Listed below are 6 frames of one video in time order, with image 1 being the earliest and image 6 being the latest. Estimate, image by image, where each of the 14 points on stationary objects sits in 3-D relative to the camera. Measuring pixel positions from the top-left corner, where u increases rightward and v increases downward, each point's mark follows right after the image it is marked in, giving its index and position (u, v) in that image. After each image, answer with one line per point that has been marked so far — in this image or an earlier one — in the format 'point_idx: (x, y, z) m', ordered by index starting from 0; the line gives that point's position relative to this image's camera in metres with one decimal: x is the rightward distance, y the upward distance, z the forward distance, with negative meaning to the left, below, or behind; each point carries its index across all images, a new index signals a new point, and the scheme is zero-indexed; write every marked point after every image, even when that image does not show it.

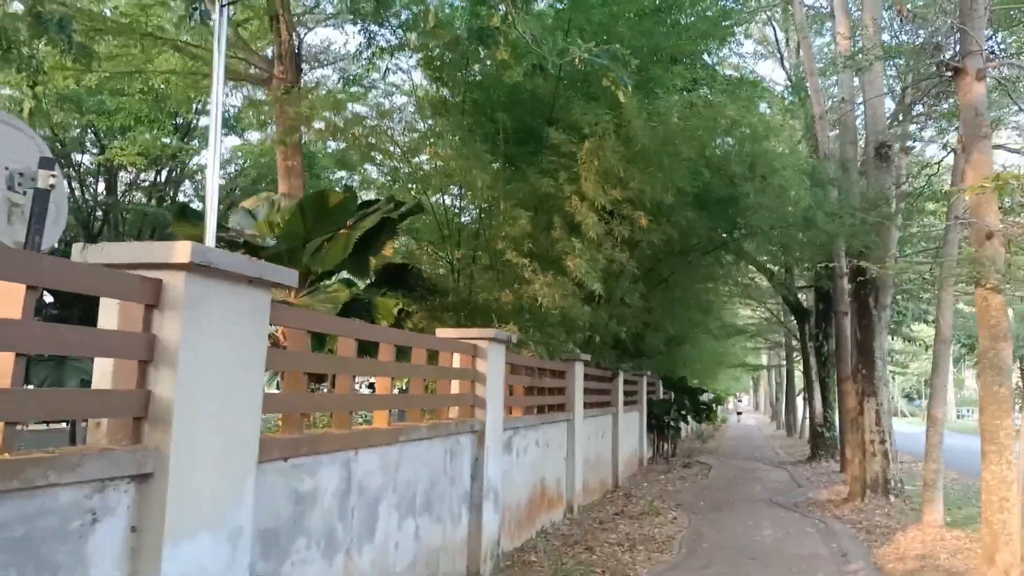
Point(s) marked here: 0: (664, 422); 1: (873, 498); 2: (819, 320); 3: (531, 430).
0: (+2.8, -2.5, +16.1) m
1: (+4.1, -2.4, +10.0) m
2: (+5.7, -0.6, +16.2) m
3: (+0.2, -1.1, +7.0) m
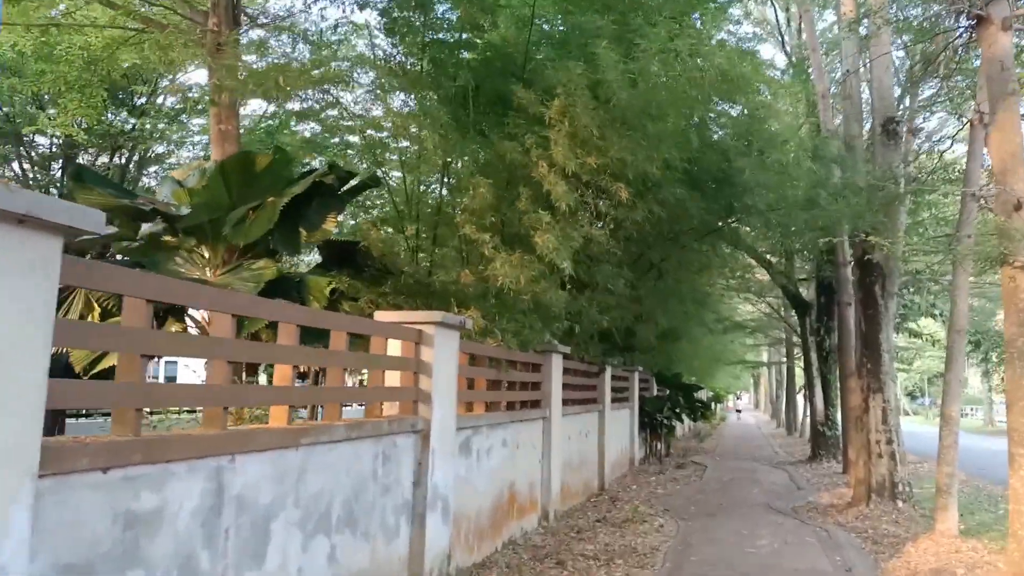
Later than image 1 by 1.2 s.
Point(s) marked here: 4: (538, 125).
0: (+2.5, -2.3, +15.3) m
1: (+3.9, -2.3, +9.2) m
2: (+5.4, -0.4, +15.4) m
3: (-0.1, -1.0, +6.2) m
4: (+0.2, +1.1, +6.0) m
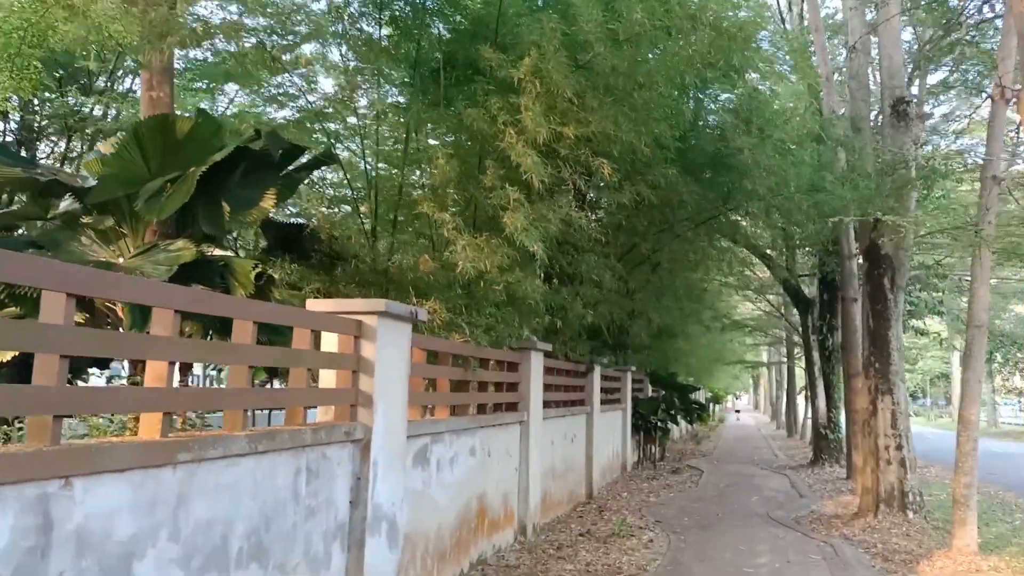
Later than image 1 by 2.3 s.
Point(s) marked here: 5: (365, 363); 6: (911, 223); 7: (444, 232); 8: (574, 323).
0: (+2.3, -2.2, +14.6) m
1: (+3.6, -2.2, +8.5) m
2: (+5.2, -0.4, +14.7) m
3: (-0.3, -0.9, +5.5) m
4: (0.0, +1.2, +5.3) m
5: (-0.7, -0.3, +3.9) m
6: (+3.8, +0.6, +8.4) m
7: (-0.4, +0.3, +5.0) m
8: (+0.6, -0.3, +8.3) m
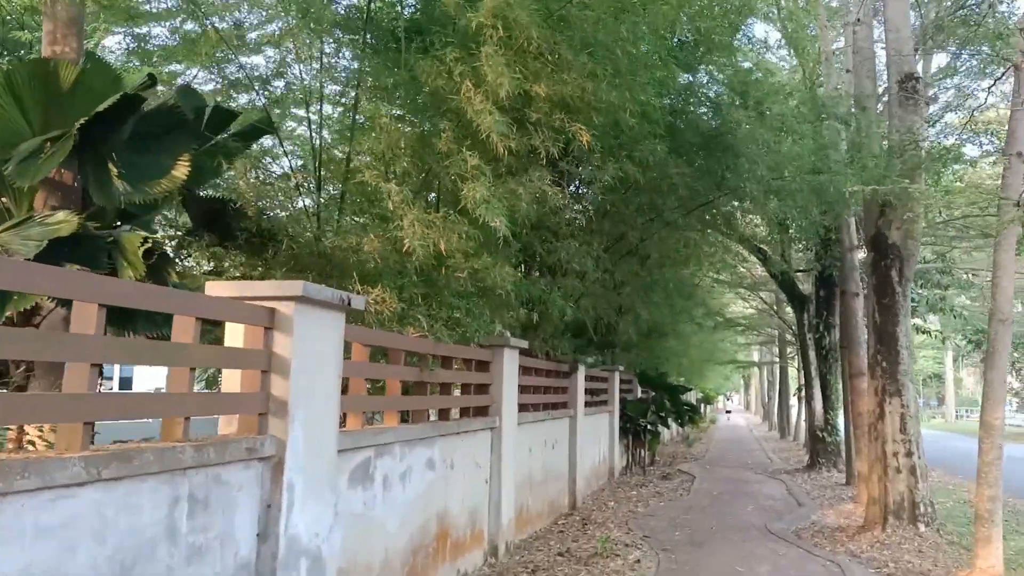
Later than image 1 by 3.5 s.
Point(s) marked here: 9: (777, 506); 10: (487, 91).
0: (+2.0, -2.2, +13.9) m
1: (+3.4, -2.1, +7.8) m
2: (+4.9, -0.3, +14.0) m
3: (-0.5, -0.8, +4.7) m
4: (-0.2, +1.3, +4.5) m
5: (-0.8, -0.3, +3.2) m
6: (+3.6, +0.7, +7.7) m
7: (-0.6, +0.4, +4.3) m
8: (+0.4, -0.3, +7.5) m
9: (+3.0, -2.5, +9.9) m
10: (-0.1, +0.9, +4.3) m
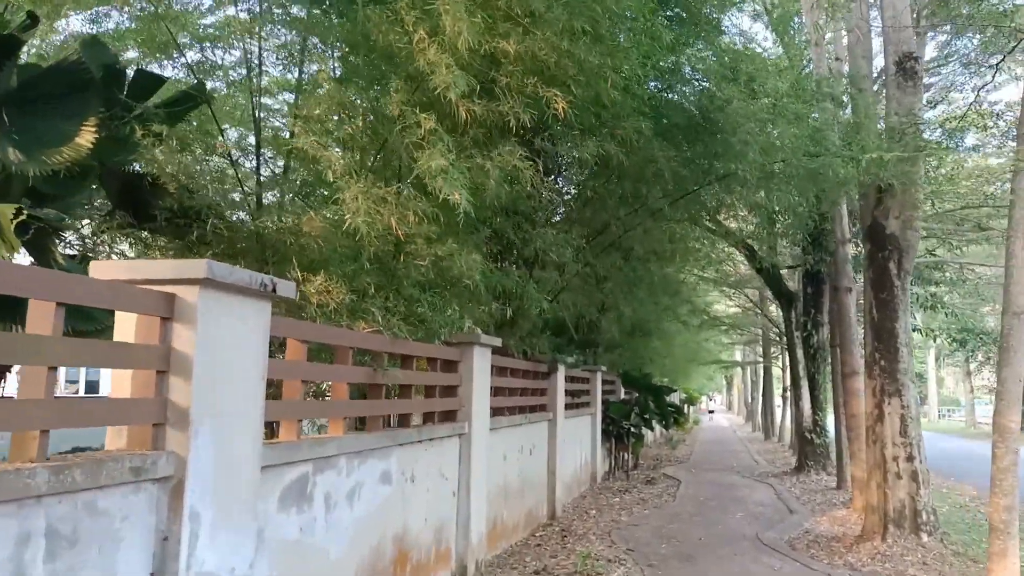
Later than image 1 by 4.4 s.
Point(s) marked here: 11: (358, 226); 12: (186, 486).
0: (+1.7, -2.1, +13.4) m
1: (+3.2, -2.1, +7.3) m
2: (+4.6, -0.3, +13.5) m
3: (-0.7, -0.8, +4.1) m
4: (-0.4, +1.3, +3.9) m
5: (-1.0, -0.2, +2.6) m
6: (+3.4, +0.8, +7.2) m
7: (-0.7, +0.4, +3.7) m
8: (+0.1, -0.2, +7.0) m
9: (+2.7, -2.4, +9.4) m
10: (-0.3, +1.0, +3.7) m
11: (-0.6, +0.2, +3.5) m
12: (-0.9, -0.6, +2.6) m
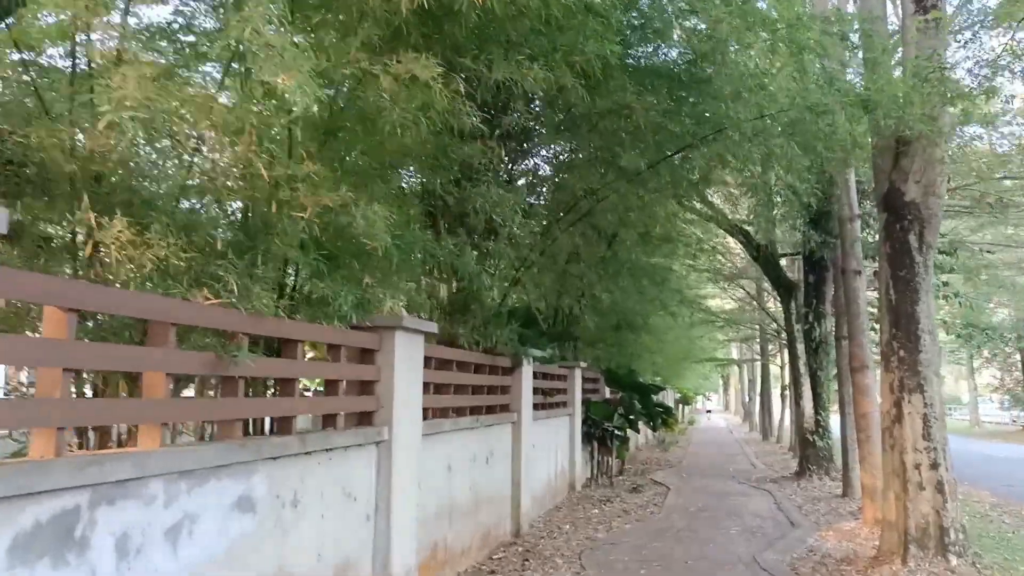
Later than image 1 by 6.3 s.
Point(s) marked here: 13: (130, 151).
0: (+1.3, -2.0, +12.2) m
1: (+2.9, -1.9, +6.1) m
2: (+4.2, -0.1, +12.4) m
3: (-1.0, -0.6, +2.9) m
4: (-0.7, +1.5, +2.8) m
5: (-1.3, -0.1, +1.4) m
6: (+3.0, +0.9, +6.1) m
7: (-1.1, +0.6, +2.5) m
8: (-0.2, 0.0, +5.8) m
9: (+2.4, -2.2, +8.2) m
10: (-0.6, +1.2, +2.5) m
11: (-0.9, +0.4, +2.4) m
12: (-1.3, -0.4, +1.4) m
13: (-1.1, +0.4, +2.7) m
